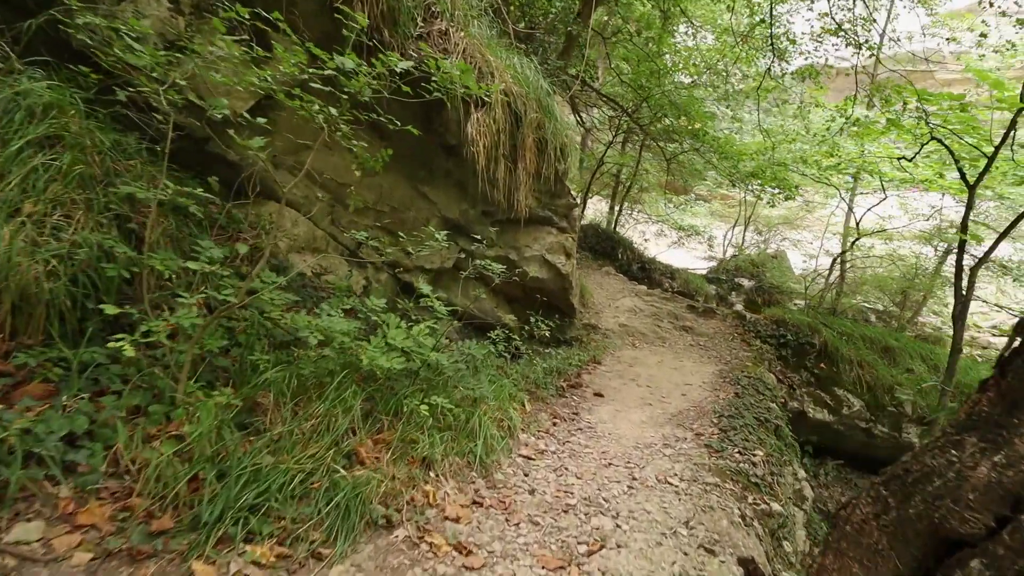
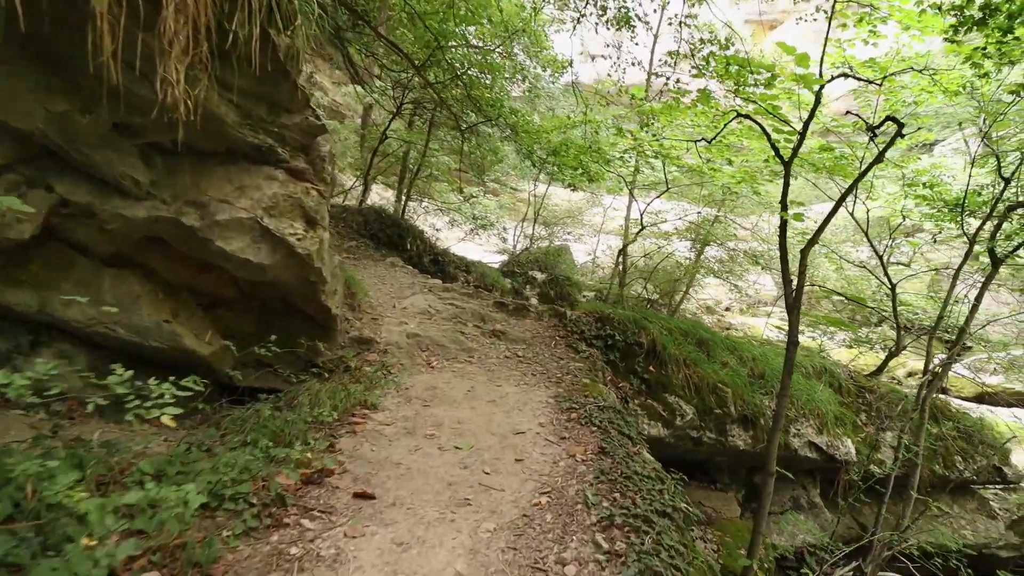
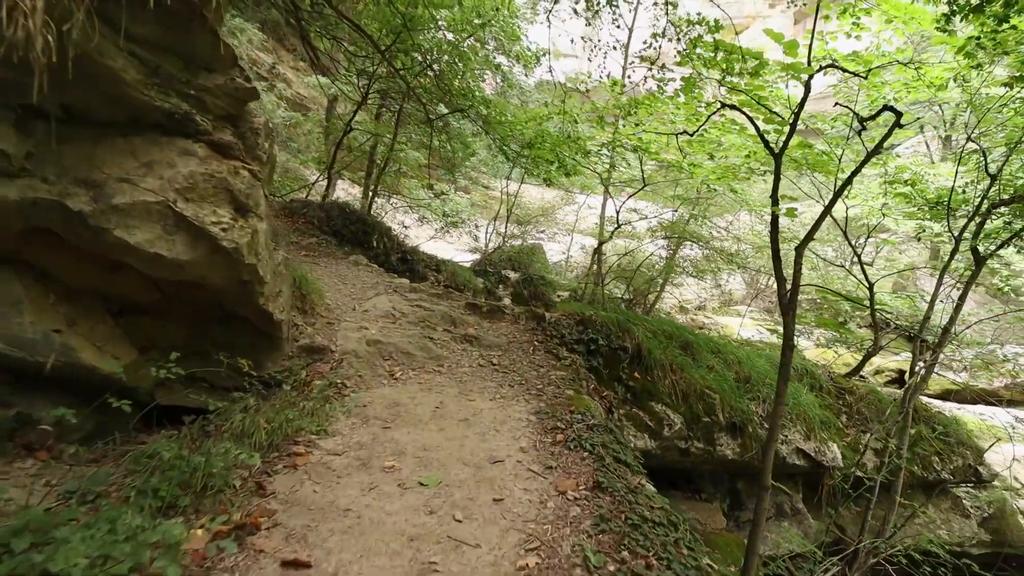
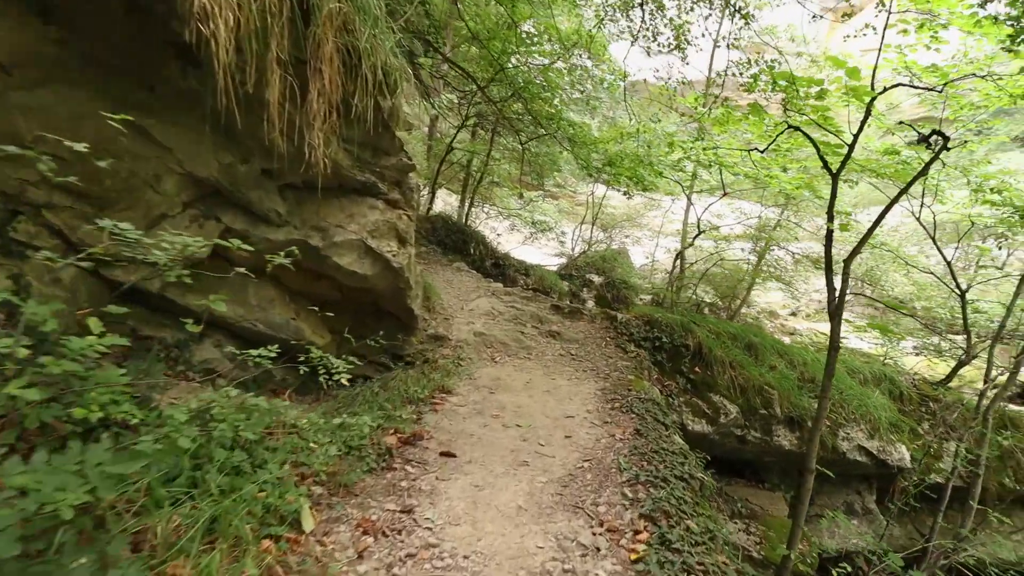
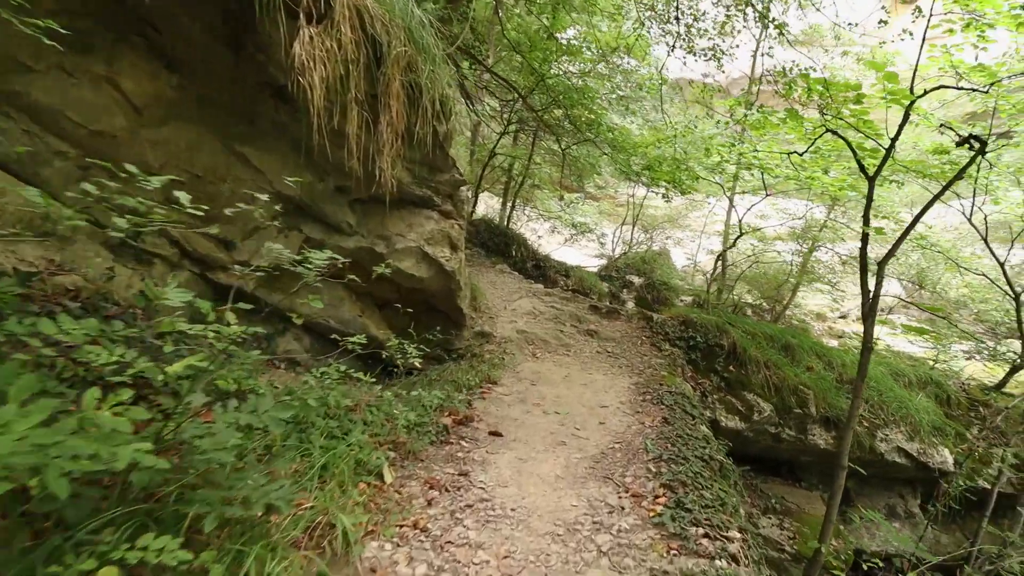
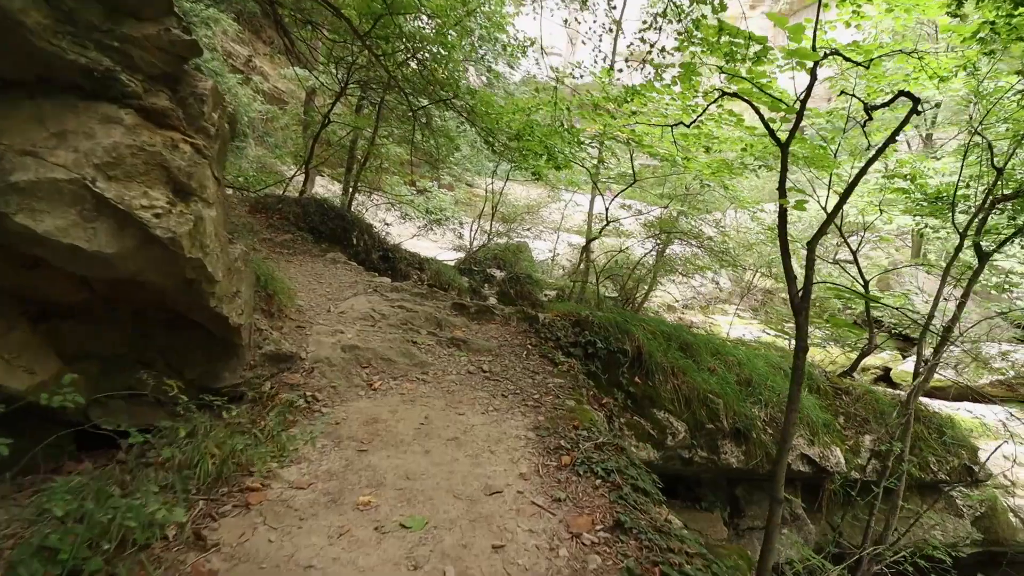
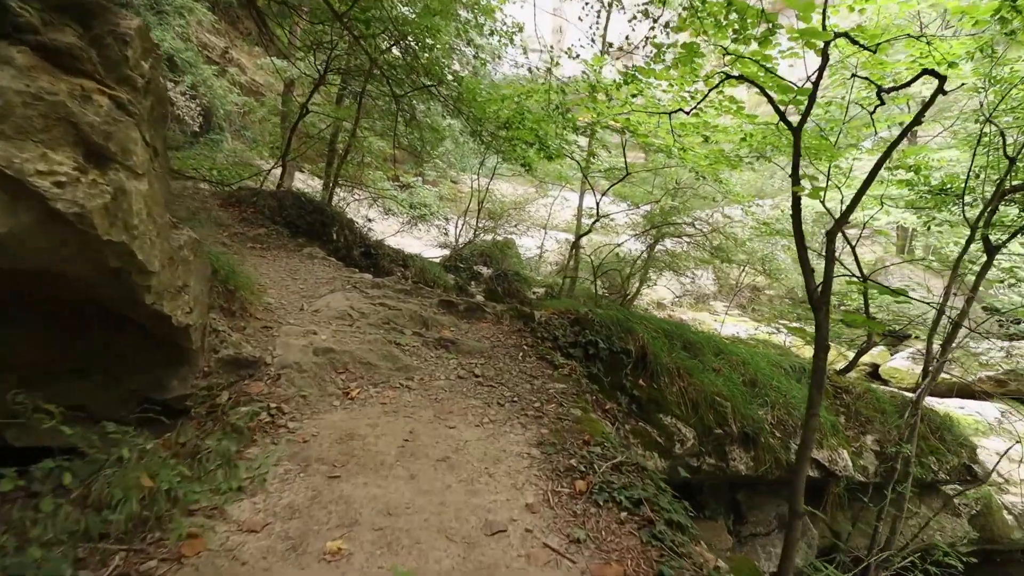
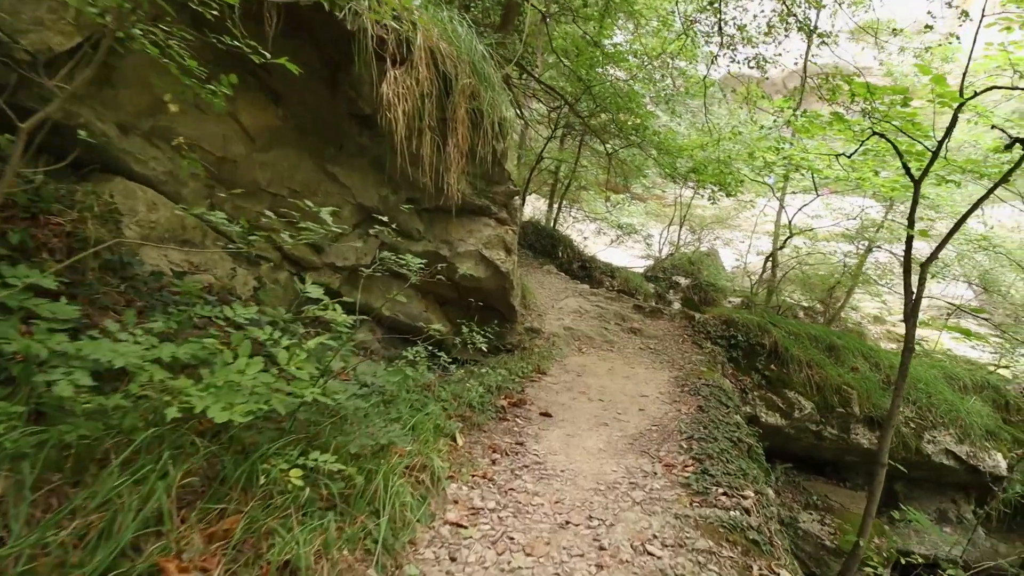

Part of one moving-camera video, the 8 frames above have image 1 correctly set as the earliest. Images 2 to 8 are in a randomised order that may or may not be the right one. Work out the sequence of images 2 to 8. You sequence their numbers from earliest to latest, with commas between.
8, 5, 4, 2, 3, 6, 7
